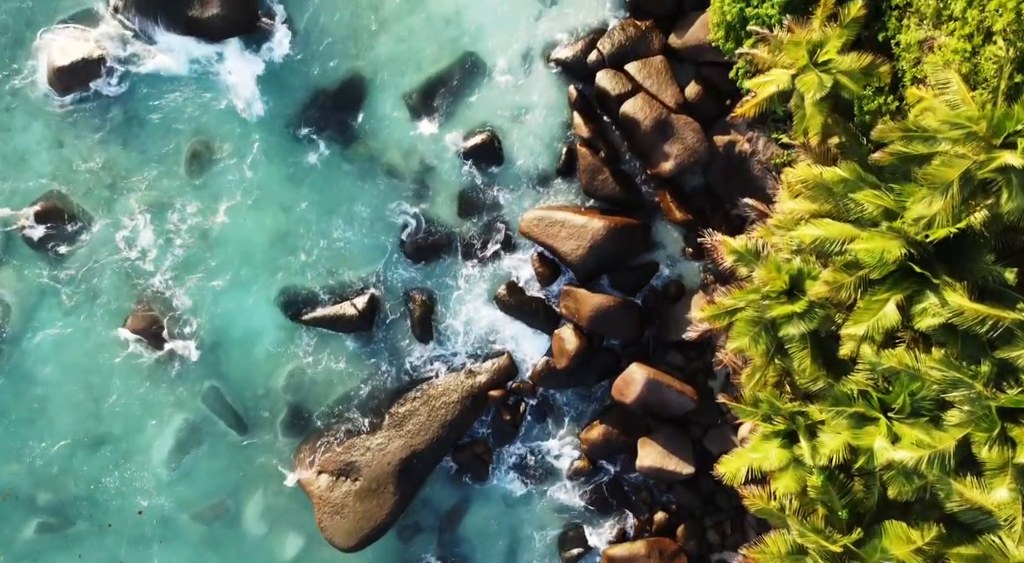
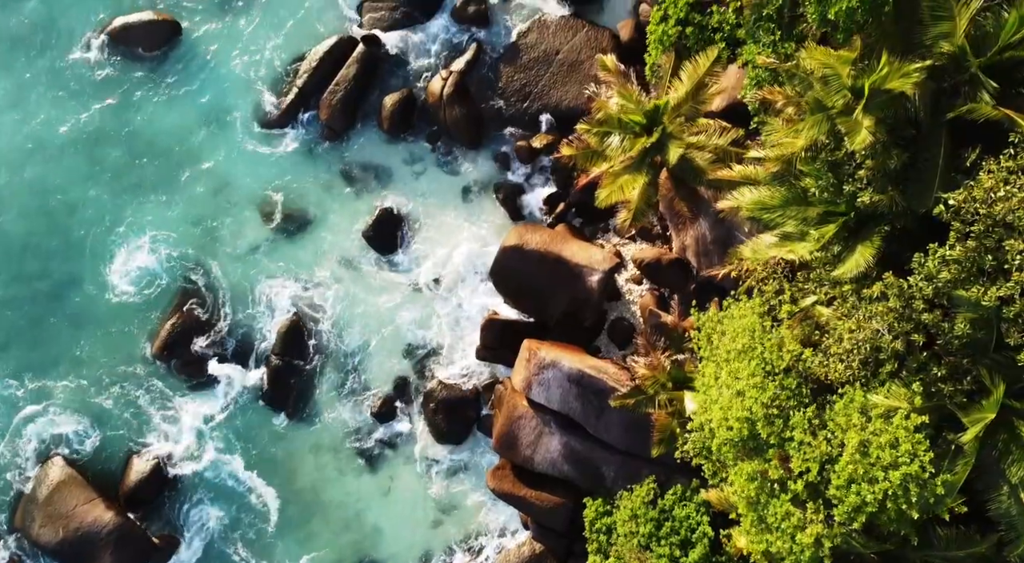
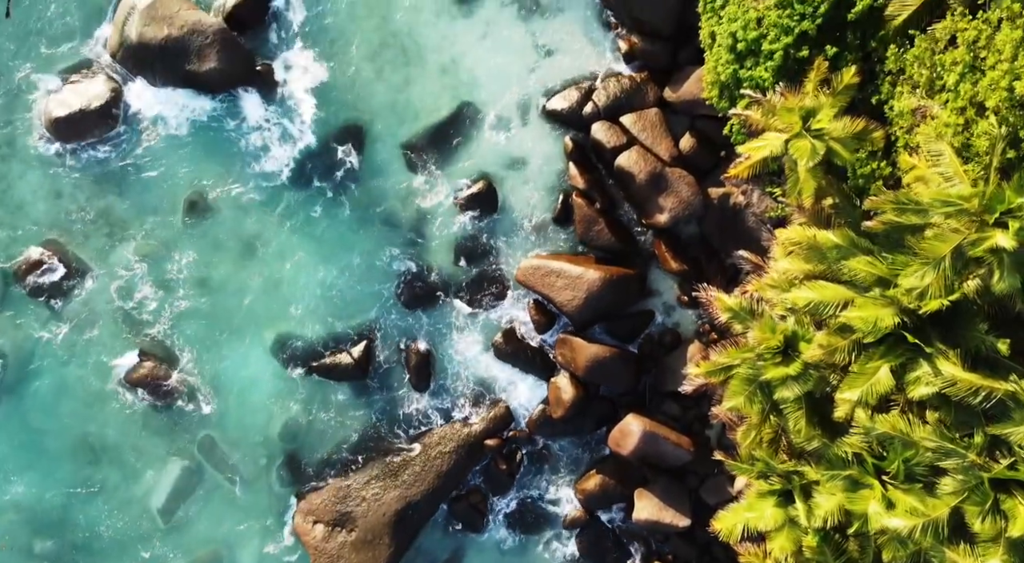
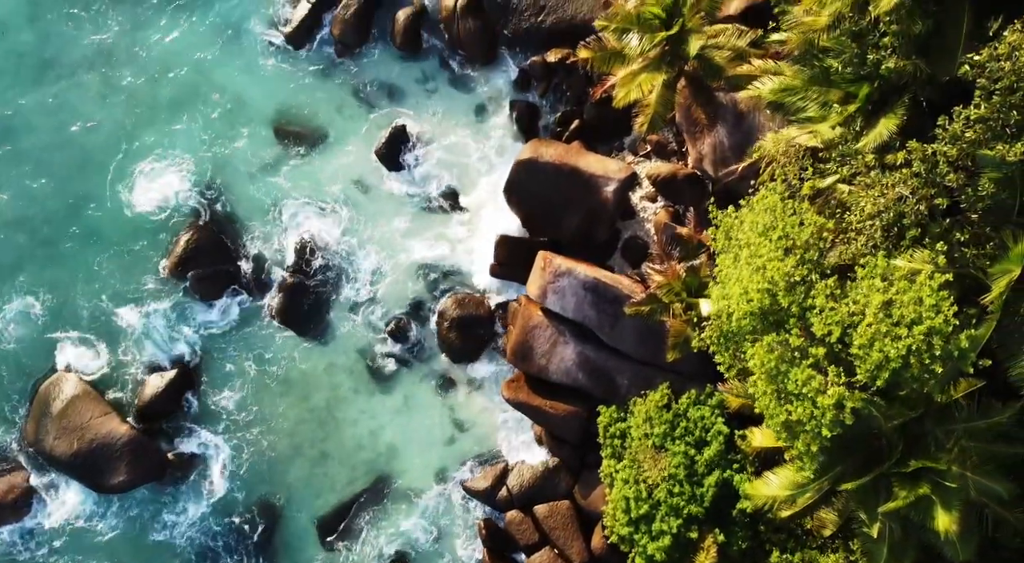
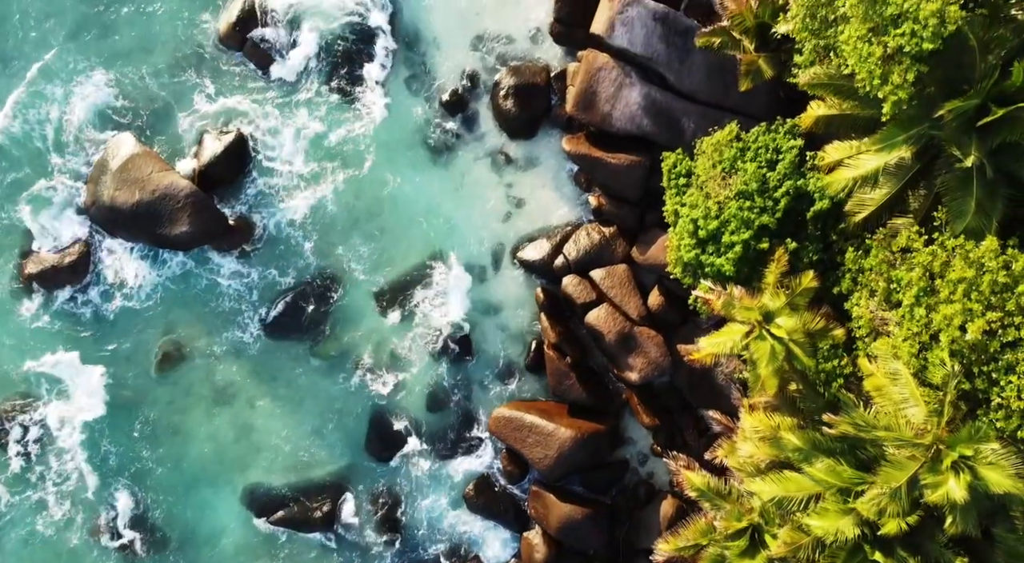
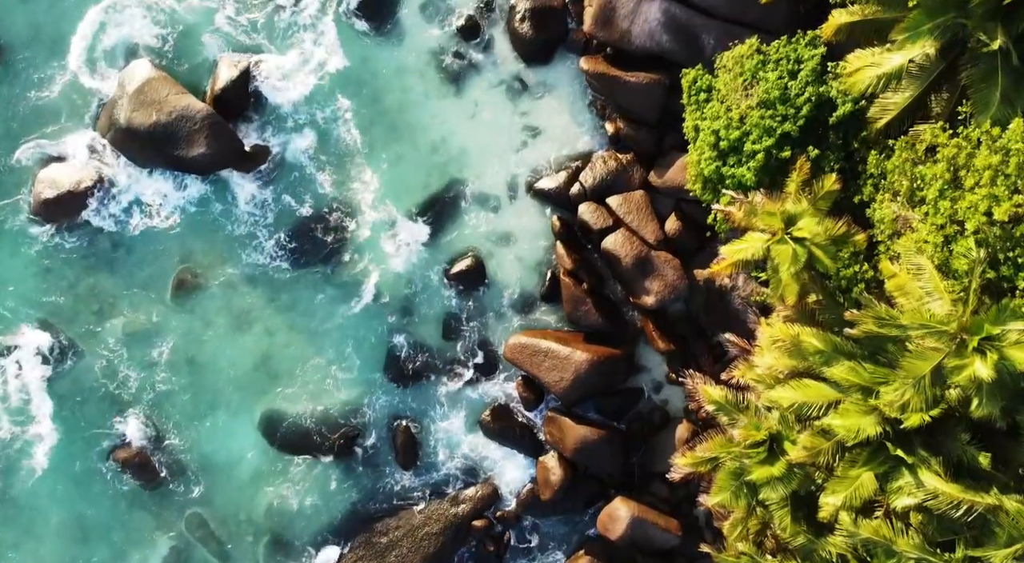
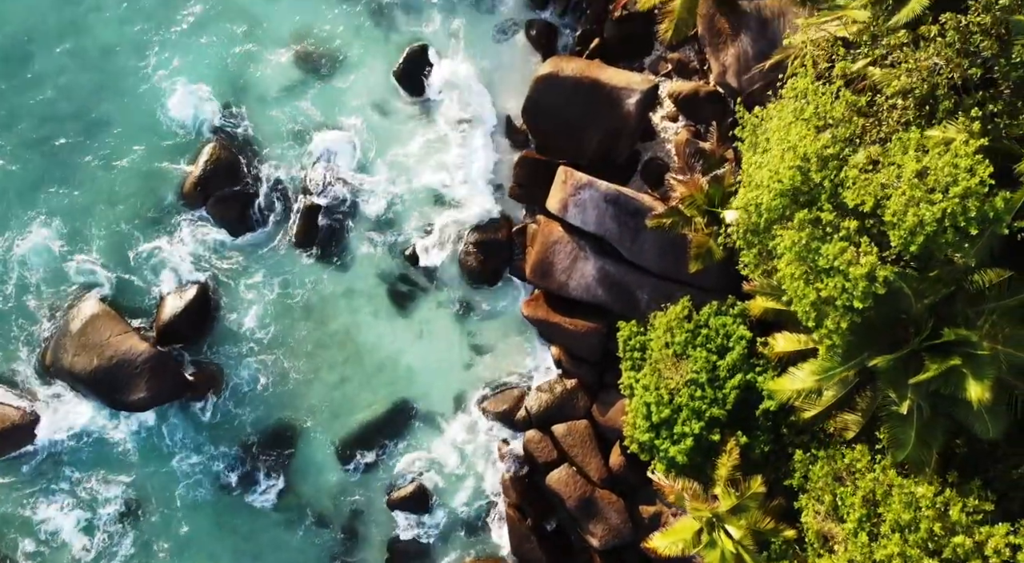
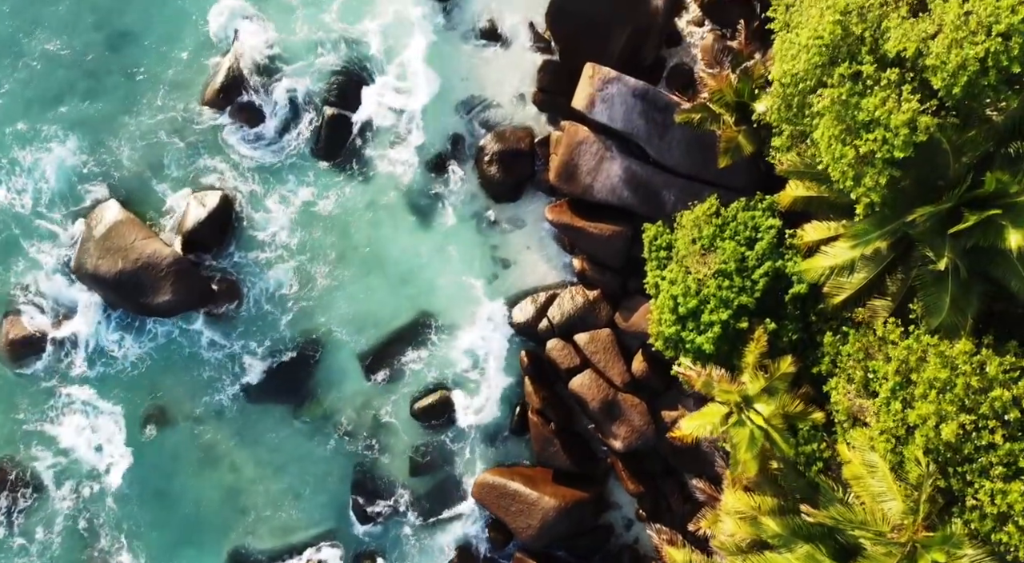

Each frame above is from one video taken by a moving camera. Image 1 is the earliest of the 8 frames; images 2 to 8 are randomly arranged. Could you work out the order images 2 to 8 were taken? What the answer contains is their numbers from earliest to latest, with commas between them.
3, 6, 5, 8, 7, 4, 2
